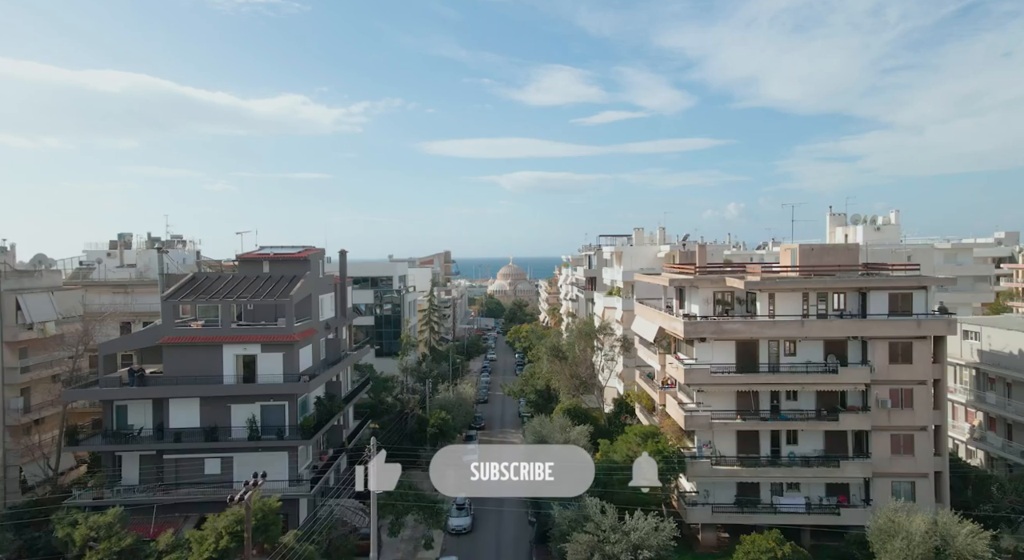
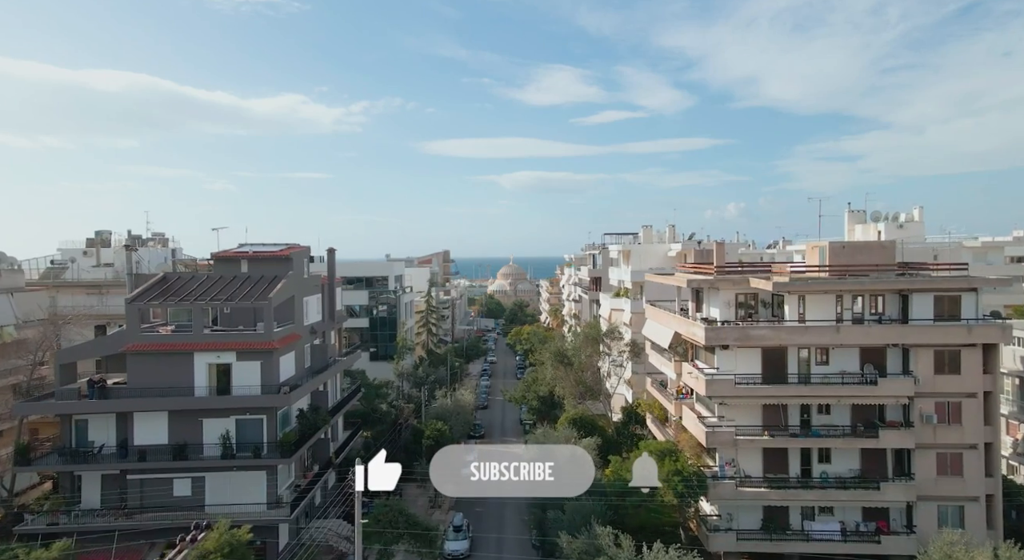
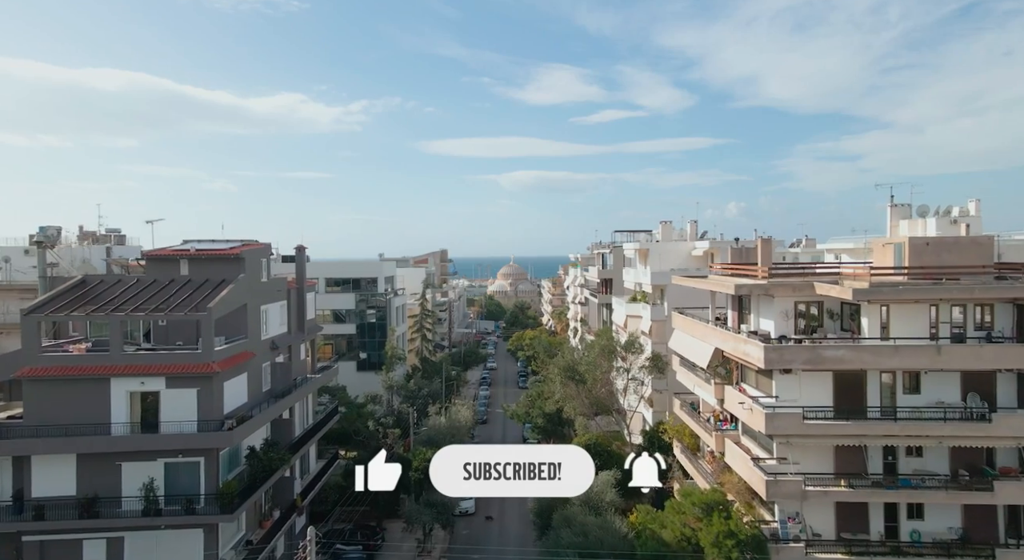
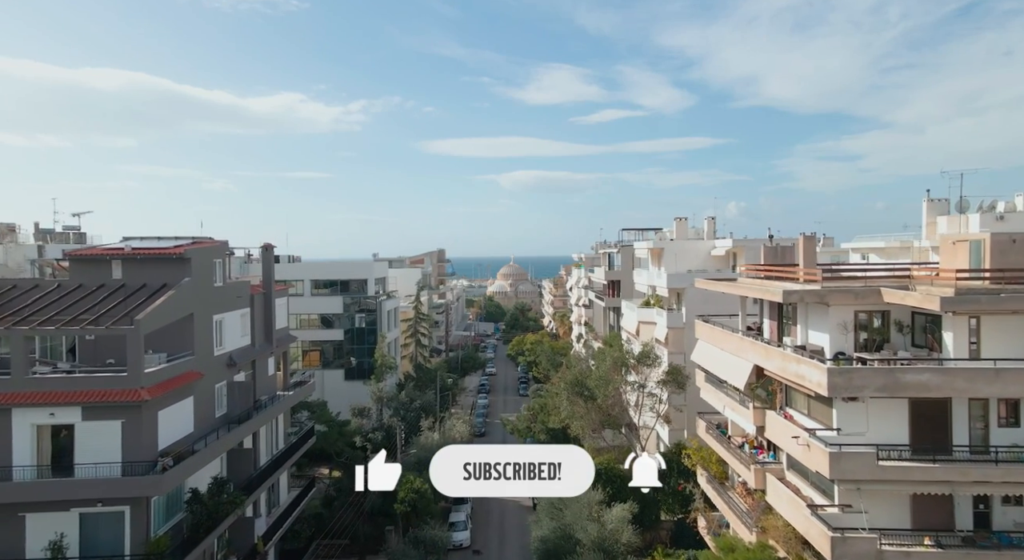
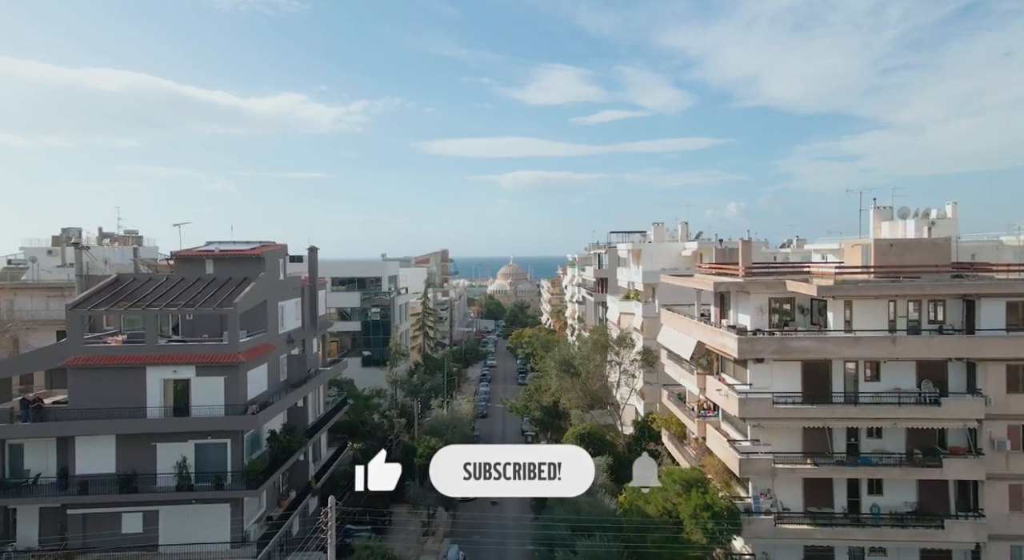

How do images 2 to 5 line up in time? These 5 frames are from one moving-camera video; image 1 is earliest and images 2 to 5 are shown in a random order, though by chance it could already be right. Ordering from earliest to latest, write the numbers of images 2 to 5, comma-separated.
2, 5, 3, 4
